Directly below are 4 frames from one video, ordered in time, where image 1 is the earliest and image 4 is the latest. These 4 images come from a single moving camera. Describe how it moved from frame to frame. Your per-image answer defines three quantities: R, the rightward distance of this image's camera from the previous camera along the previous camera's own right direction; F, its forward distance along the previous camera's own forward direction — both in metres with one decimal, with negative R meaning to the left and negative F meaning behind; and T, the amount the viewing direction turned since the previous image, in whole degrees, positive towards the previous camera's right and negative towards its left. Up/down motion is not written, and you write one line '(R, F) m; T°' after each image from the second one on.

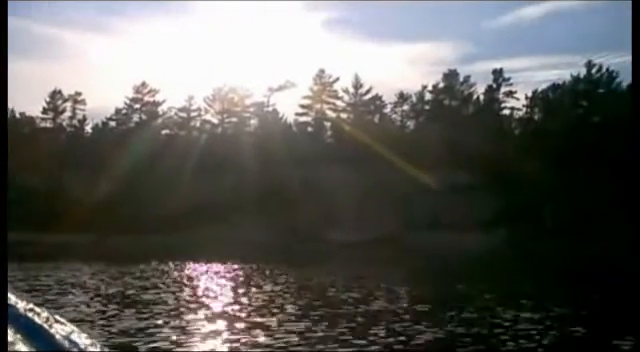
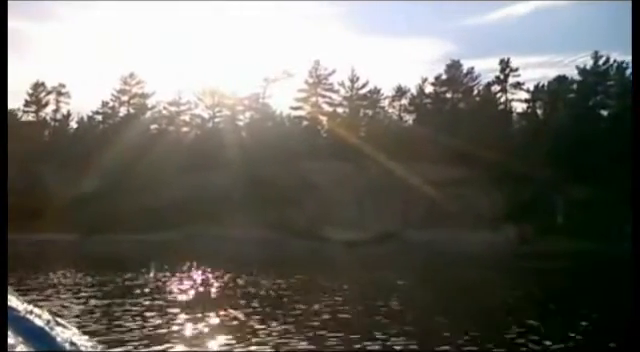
(-0.4, +1.1) m; +1°
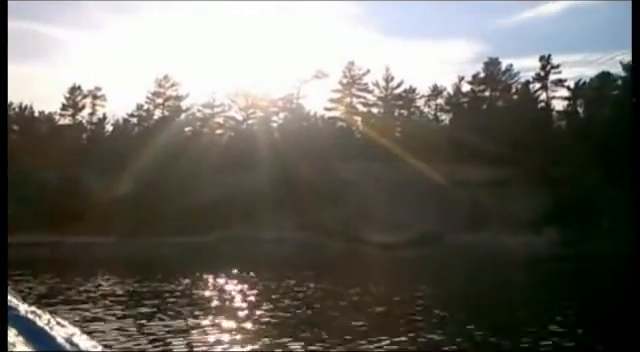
(-0.1, +0.3) m; -3°
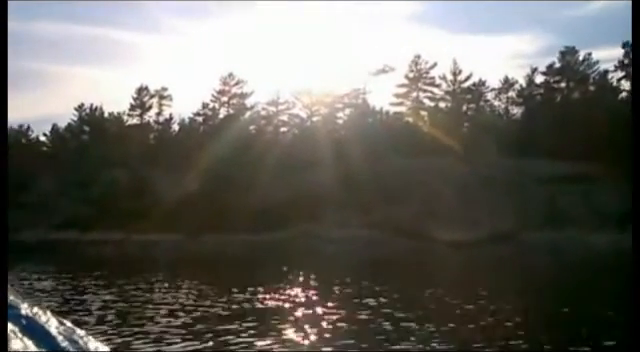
(-0.1, +0.5) m; -5°
